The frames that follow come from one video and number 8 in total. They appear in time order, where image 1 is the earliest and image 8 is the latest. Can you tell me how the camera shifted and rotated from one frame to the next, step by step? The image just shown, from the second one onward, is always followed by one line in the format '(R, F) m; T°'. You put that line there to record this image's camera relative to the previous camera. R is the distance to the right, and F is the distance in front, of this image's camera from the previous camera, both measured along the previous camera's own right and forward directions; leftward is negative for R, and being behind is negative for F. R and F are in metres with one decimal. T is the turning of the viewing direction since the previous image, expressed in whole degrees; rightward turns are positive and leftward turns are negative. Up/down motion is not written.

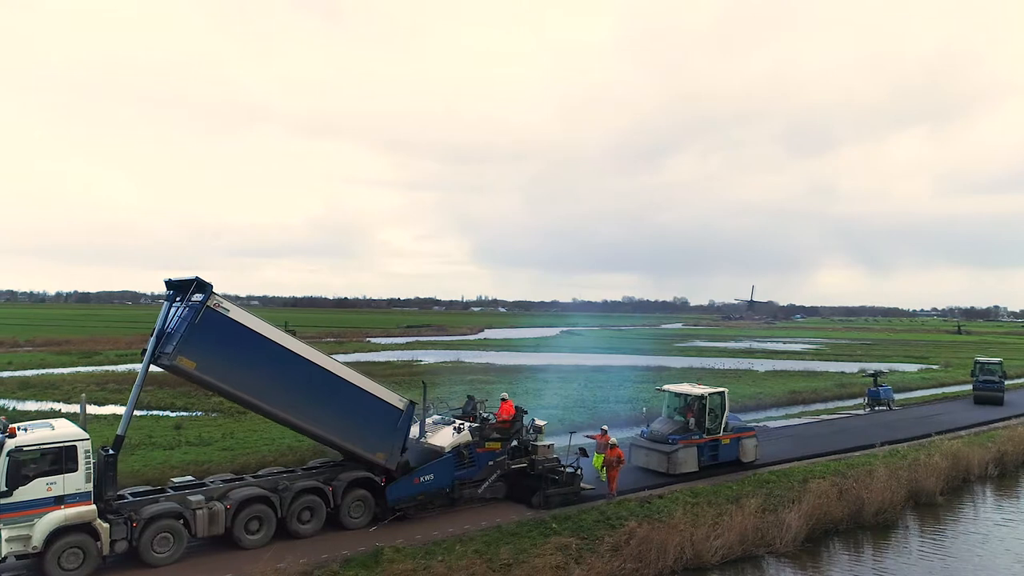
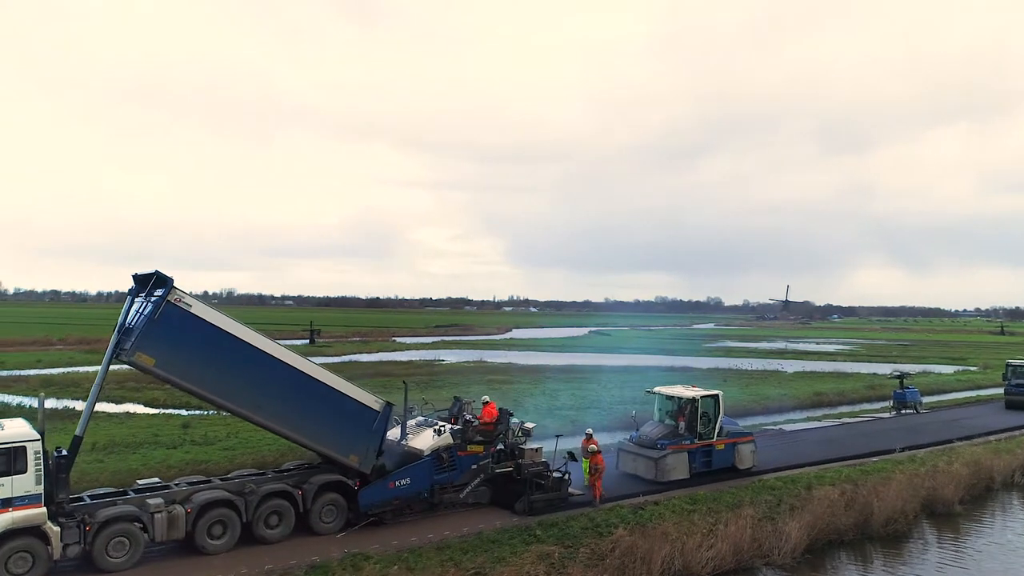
(+0.9, +0.5) m; -2°
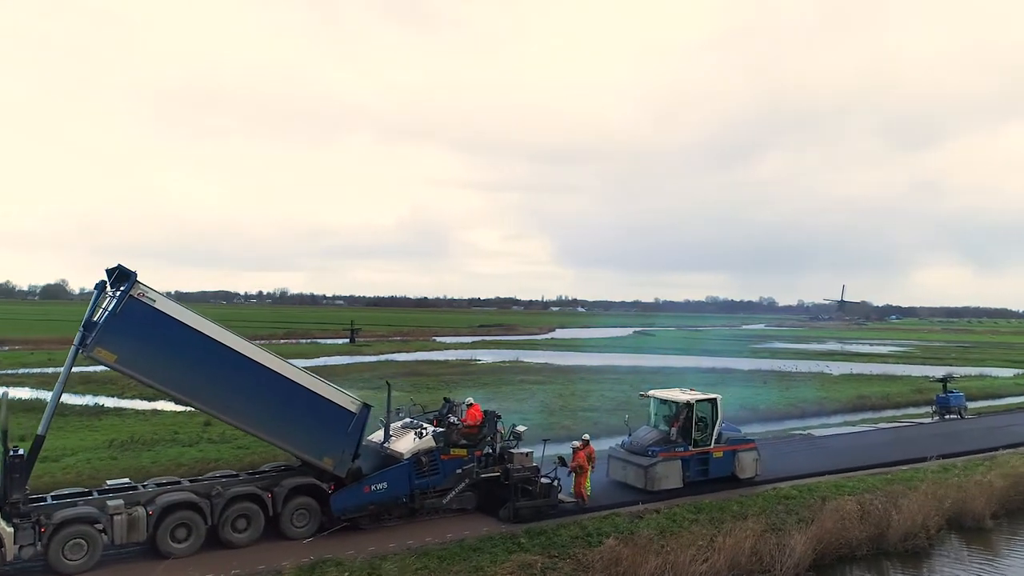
(+1.1, +0.6) m; -3°
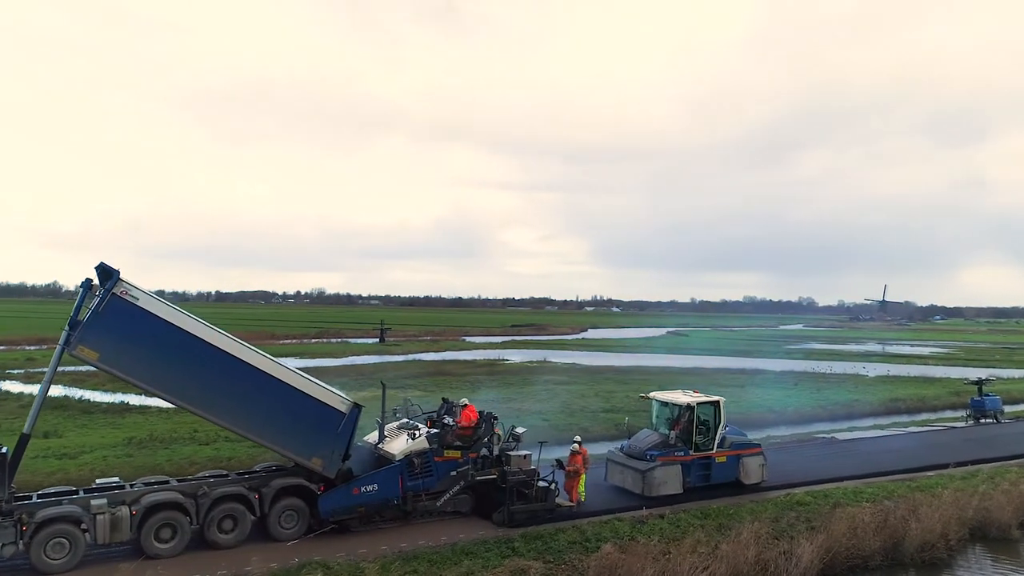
(+0.6, +0.3) m; -2°
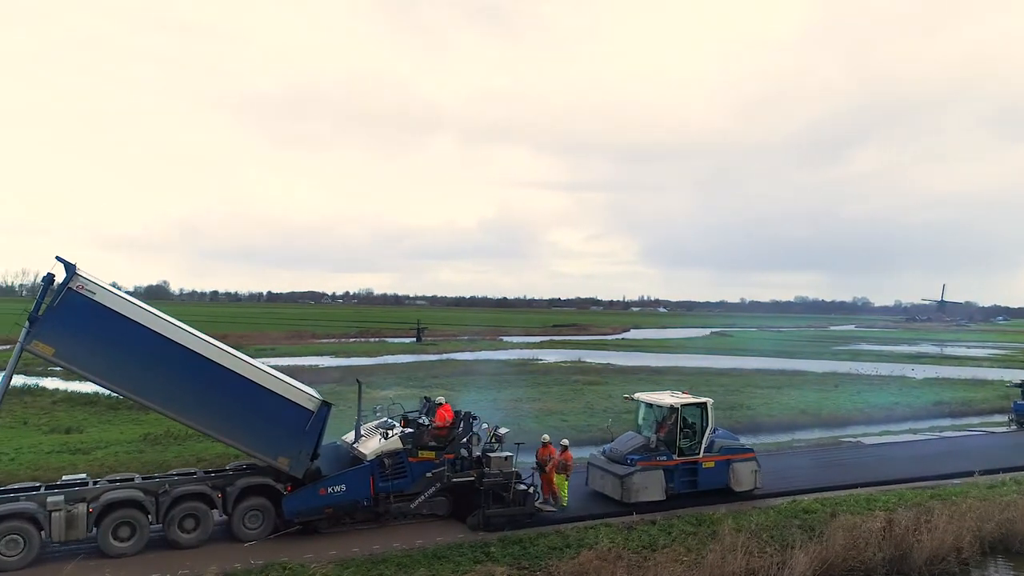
(+1.1, +0.5) m; -3°
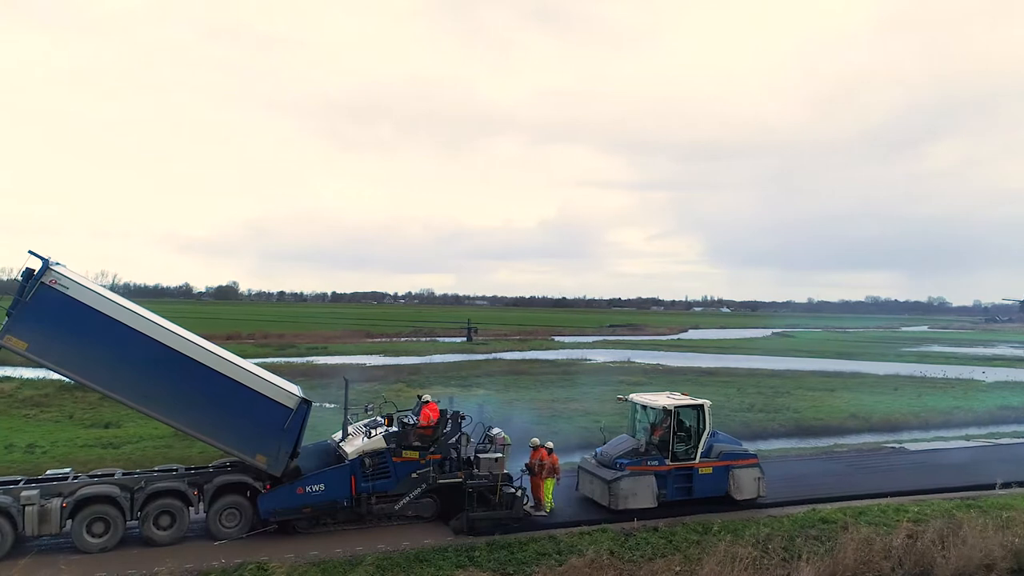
(+1.2, +0.5) m; -4°
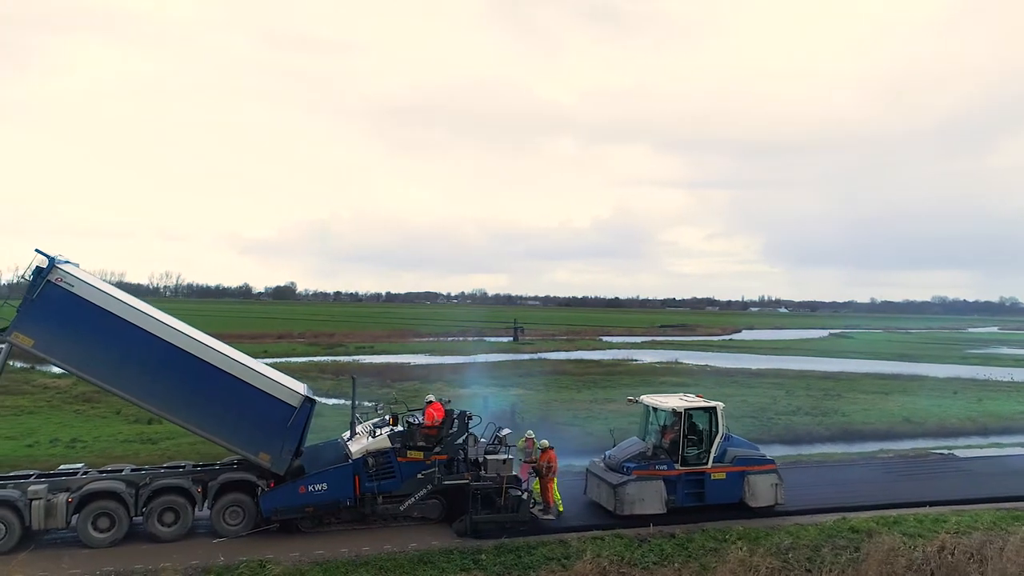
(+0.7, +0.3) m; -4°
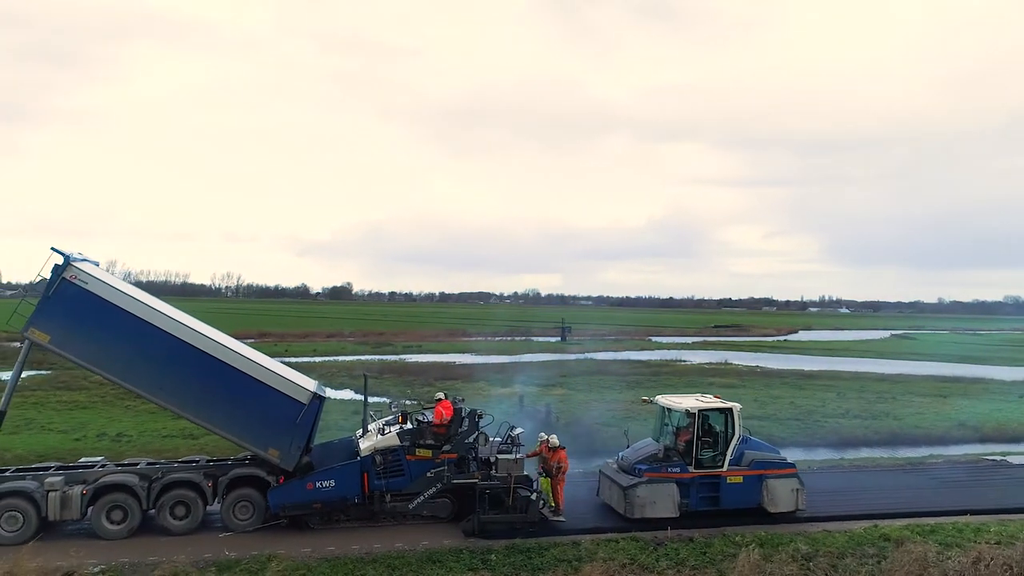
(+0.6, +0.3) m; -4°
